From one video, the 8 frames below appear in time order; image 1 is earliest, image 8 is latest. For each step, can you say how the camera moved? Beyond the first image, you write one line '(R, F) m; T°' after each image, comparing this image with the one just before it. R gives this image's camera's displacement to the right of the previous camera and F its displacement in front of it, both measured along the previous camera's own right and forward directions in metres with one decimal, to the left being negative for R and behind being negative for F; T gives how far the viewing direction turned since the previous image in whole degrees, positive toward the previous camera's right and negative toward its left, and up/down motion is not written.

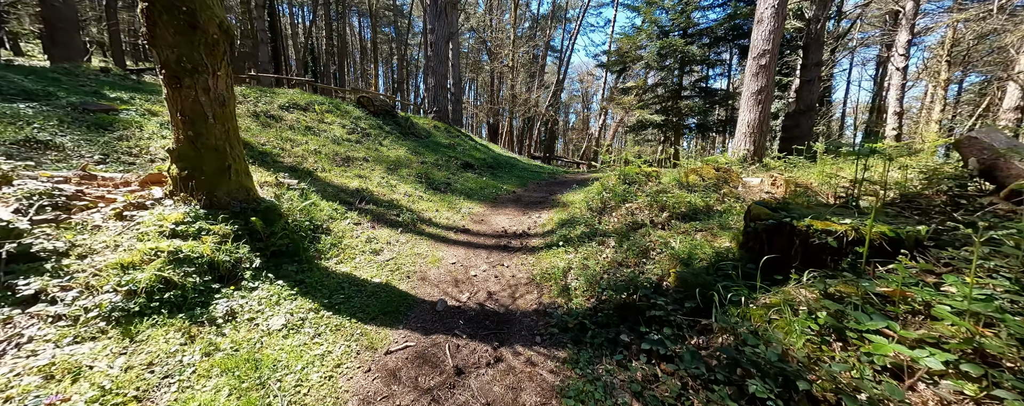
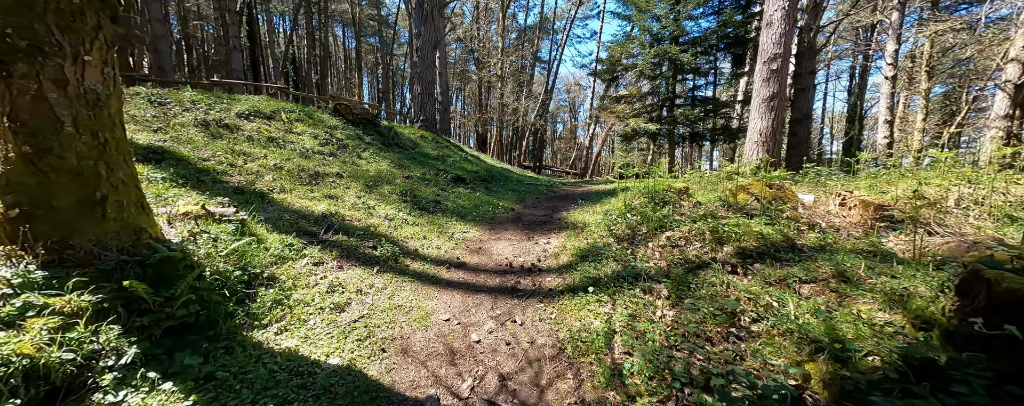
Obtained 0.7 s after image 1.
(-0.2, +1.0) m; +2°
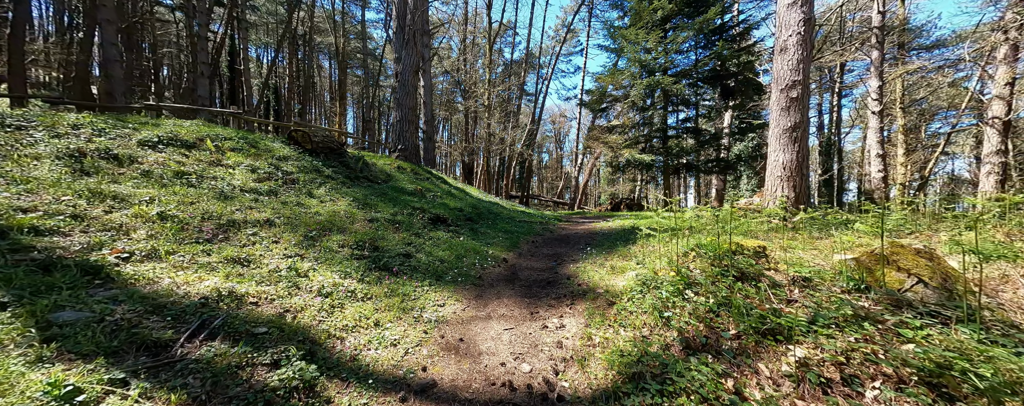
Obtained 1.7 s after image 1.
(-0.1, +1.5) m; +2°
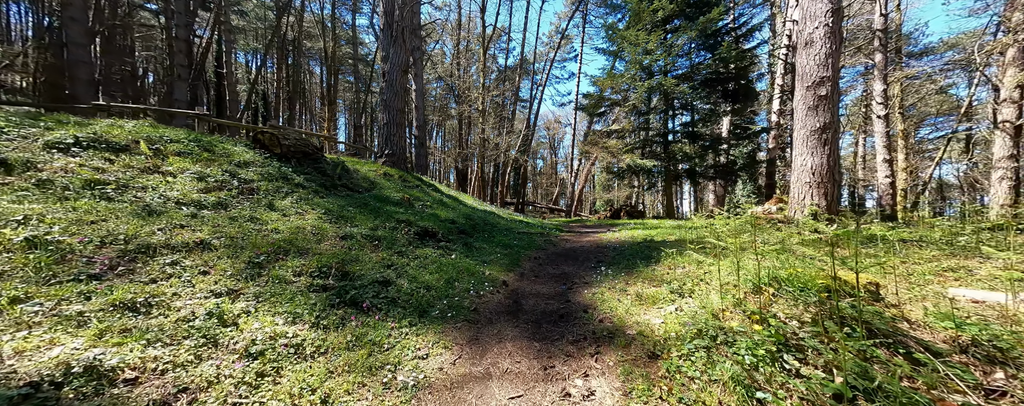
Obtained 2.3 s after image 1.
(-0.1, +0.9) m; +1°
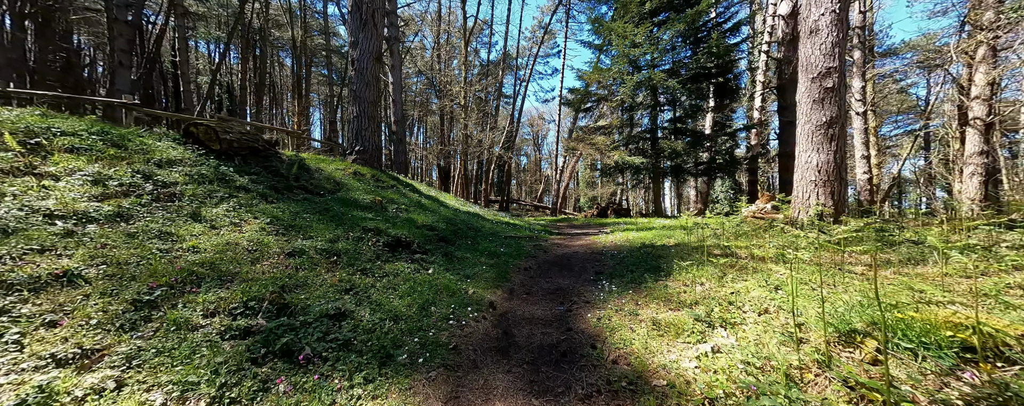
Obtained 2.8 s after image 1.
(0.0, +0.9) m; +3°
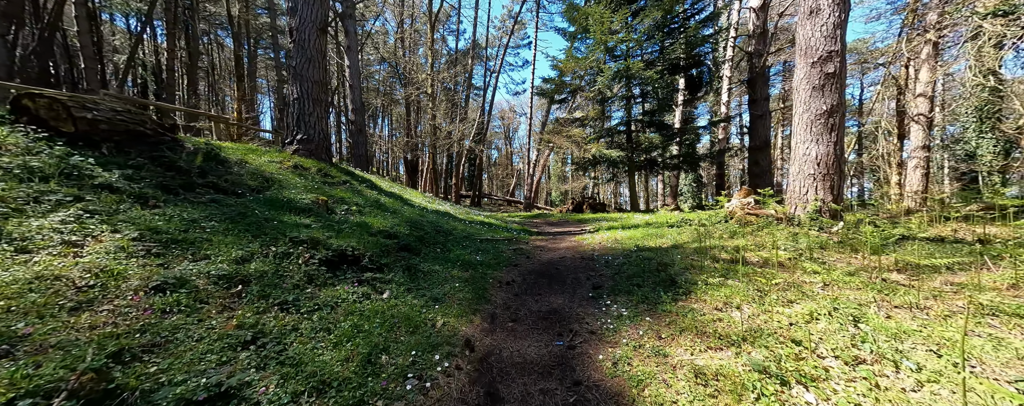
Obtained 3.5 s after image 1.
(-0.1, +1.1) m; +5°
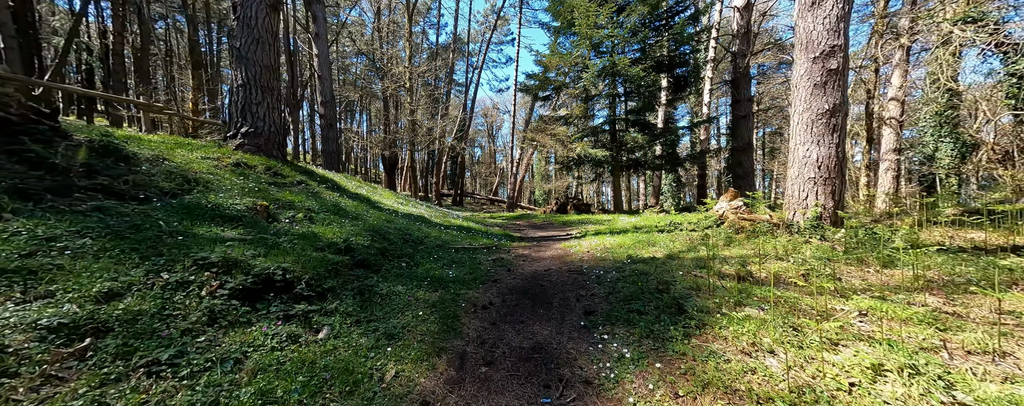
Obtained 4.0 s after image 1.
(+0.1, +0.8) m; +3°
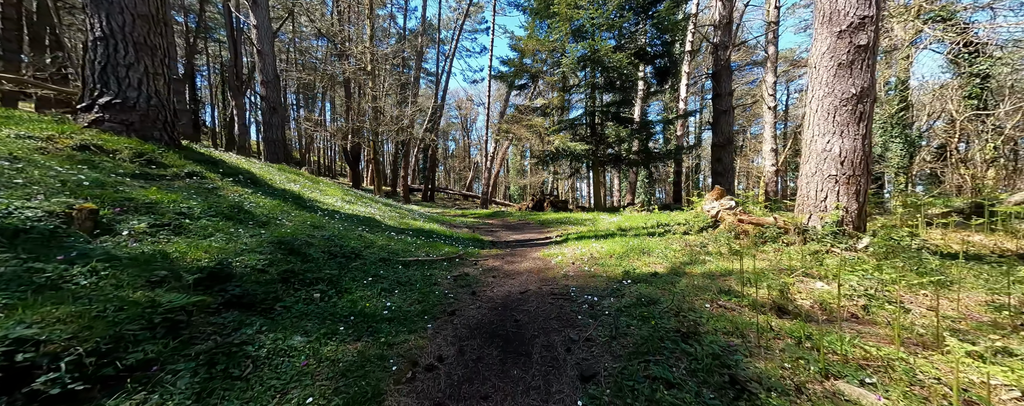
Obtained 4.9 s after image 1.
(+0.1, +1.5) m; +4°
